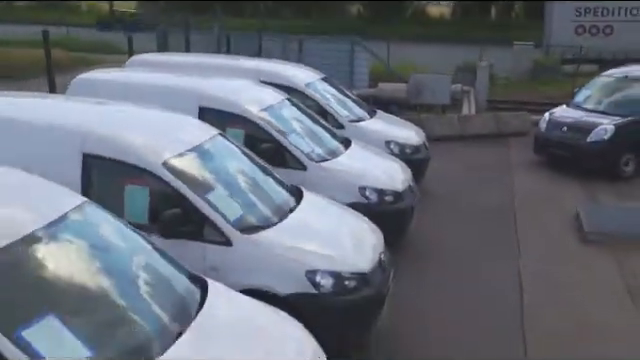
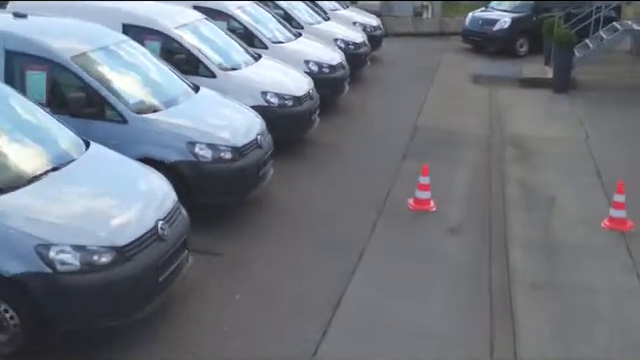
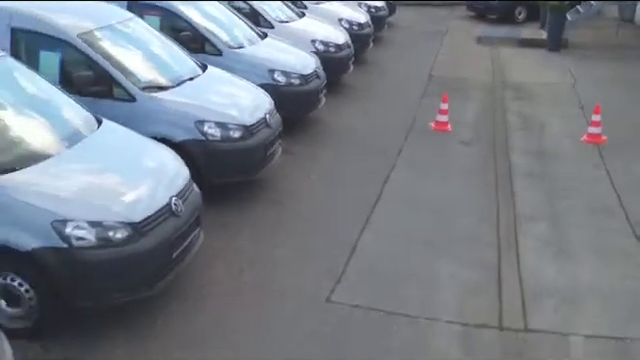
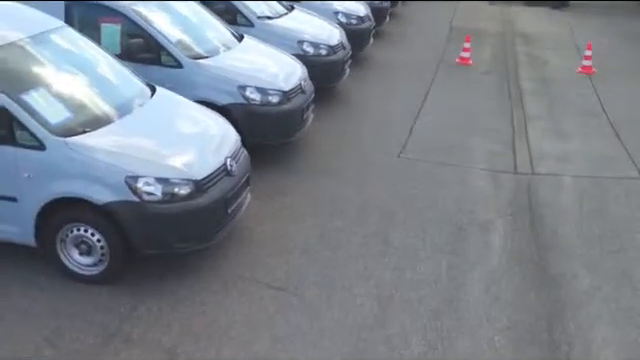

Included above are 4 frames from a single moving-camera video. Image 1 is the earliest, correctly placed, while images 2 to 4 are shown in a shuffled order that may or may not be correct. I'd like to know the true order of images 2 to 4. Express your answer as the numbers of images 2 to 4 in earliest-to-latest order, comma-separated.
2, 3, 4
